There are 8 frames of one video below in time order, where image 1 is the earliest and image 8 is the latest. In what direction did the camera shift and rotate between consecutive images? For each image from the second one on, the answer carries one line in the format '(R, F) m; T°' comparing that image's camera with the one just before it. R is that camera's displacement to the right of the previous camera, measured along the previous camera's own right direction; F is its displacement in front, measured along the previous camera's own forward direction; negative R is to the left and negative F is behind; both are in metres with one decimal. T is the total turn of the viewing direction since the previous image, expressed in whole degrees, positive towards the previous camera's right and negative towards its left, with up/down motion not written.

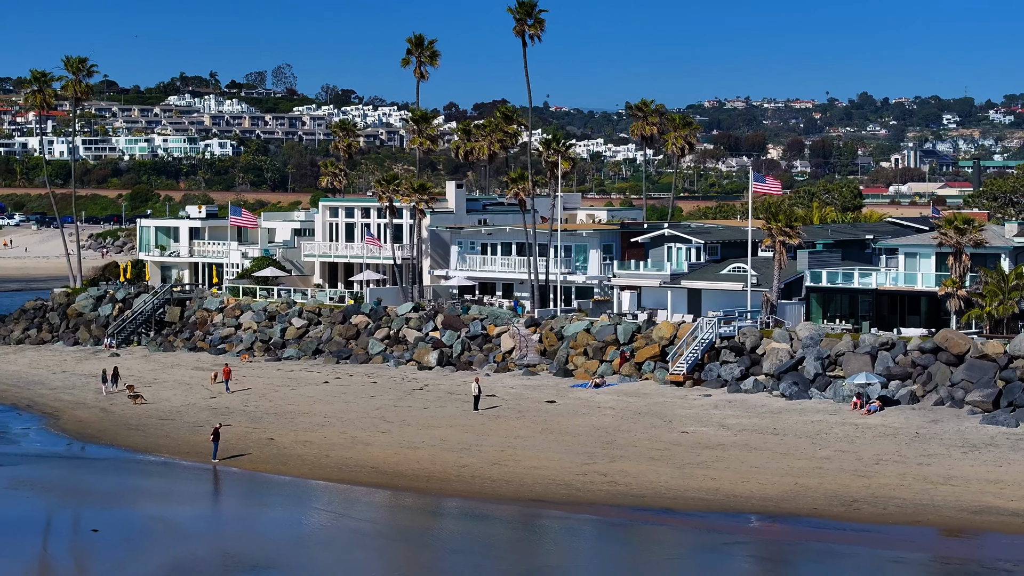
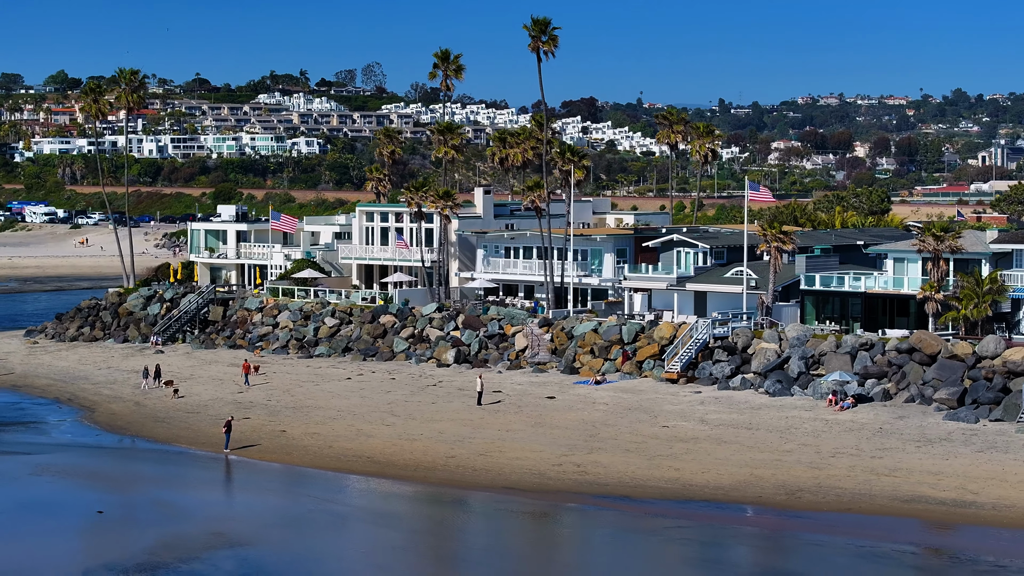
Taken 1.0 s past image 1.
(+1.7, -2.6) m; -2°
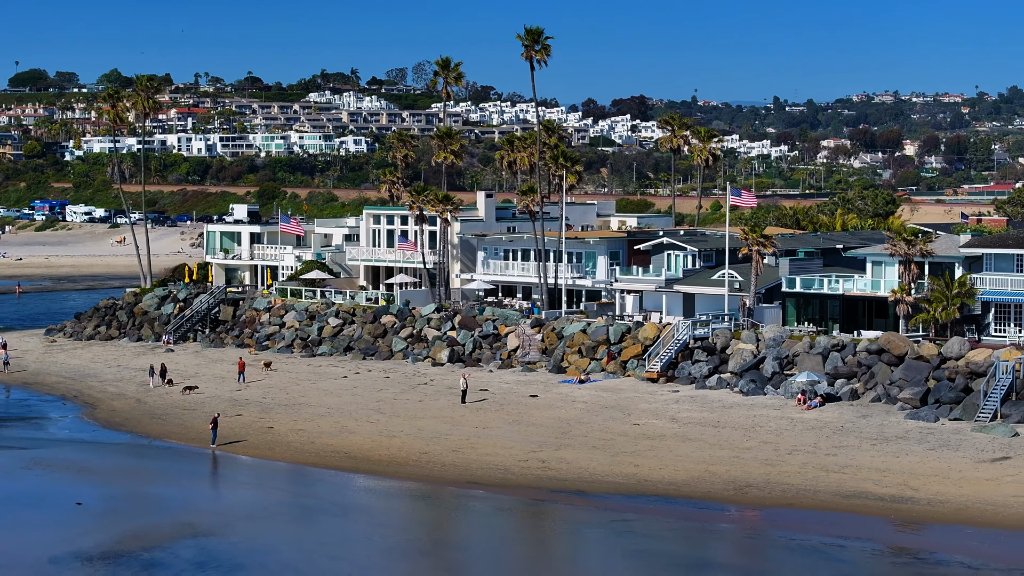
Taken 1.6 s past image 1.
(+1.4, -1.5) m; -1°
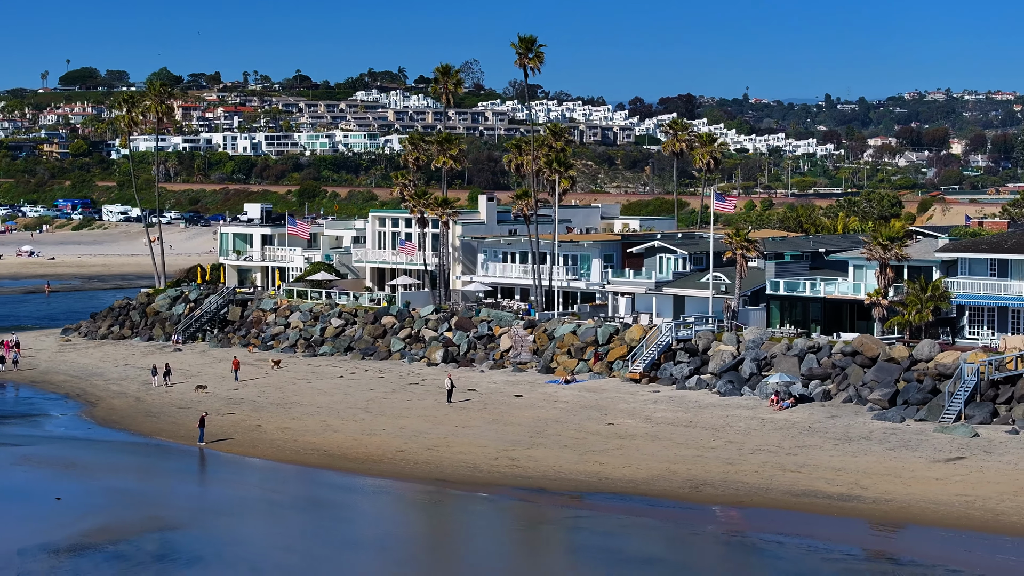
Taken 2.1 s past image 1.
(+1.3, -1.2) m; -1°
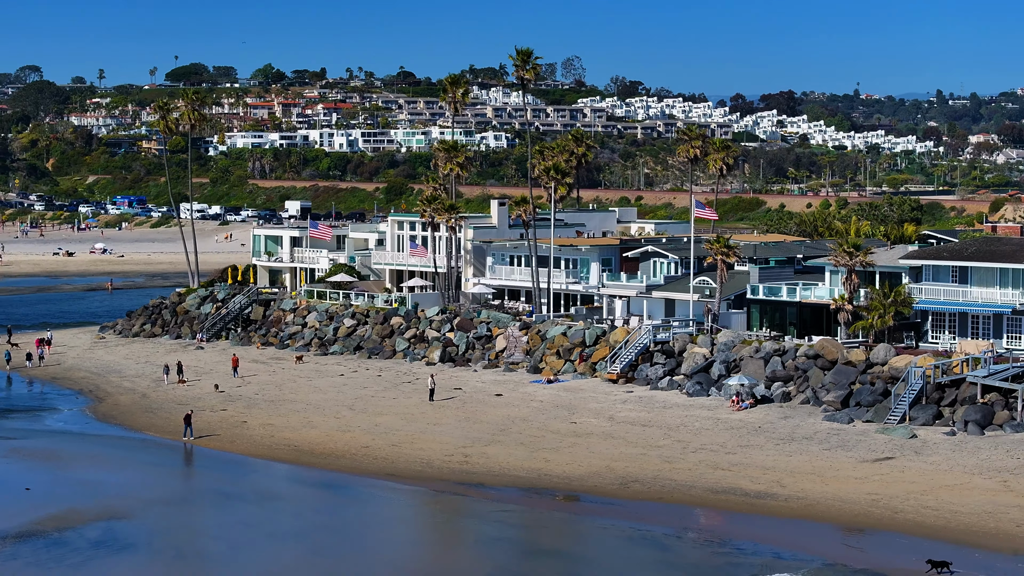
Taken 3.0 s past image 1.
(+2.7, -1.9) m; -3°
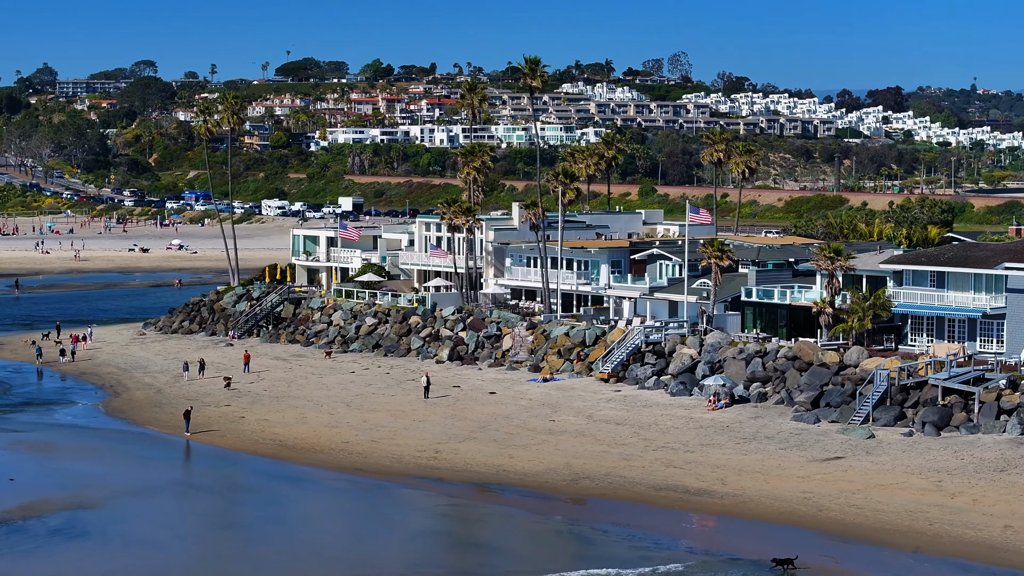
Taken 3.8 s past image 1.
(+2.6, -1.6) m; -3°
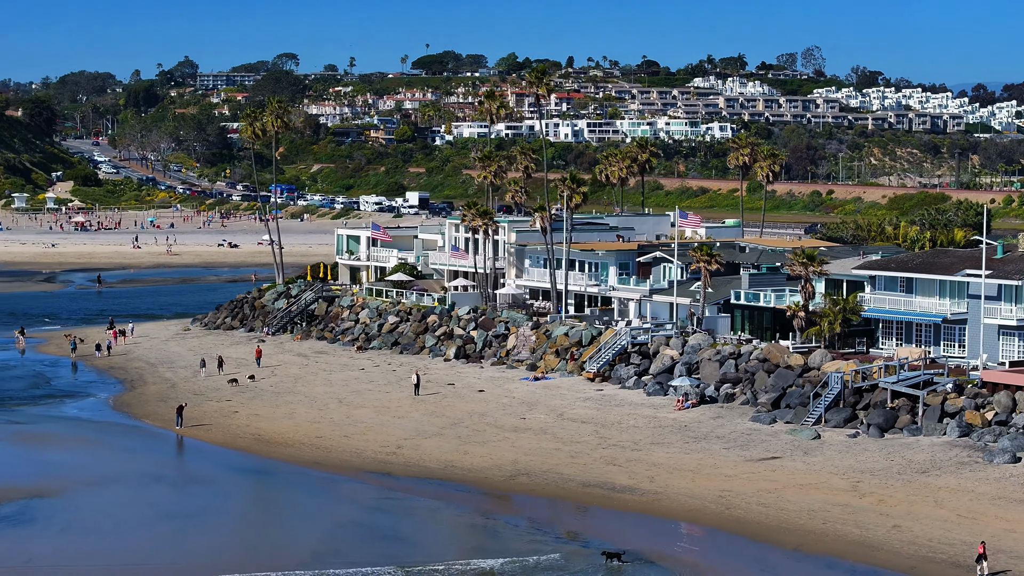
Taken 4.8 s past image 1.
(+3.5, -1.8) m; -4°
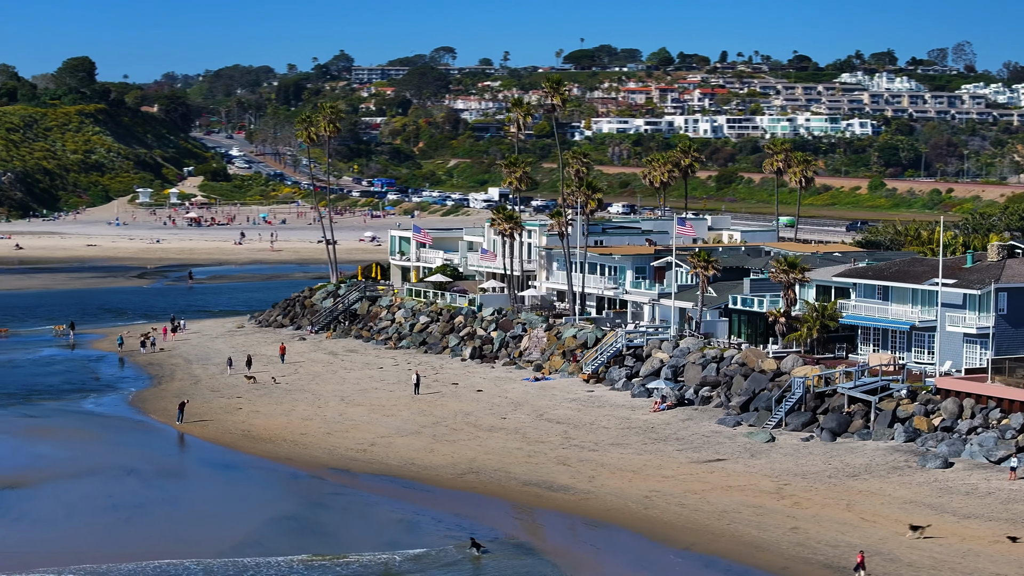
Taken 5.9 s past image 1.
(+3.8, -1.7) m; -4°
